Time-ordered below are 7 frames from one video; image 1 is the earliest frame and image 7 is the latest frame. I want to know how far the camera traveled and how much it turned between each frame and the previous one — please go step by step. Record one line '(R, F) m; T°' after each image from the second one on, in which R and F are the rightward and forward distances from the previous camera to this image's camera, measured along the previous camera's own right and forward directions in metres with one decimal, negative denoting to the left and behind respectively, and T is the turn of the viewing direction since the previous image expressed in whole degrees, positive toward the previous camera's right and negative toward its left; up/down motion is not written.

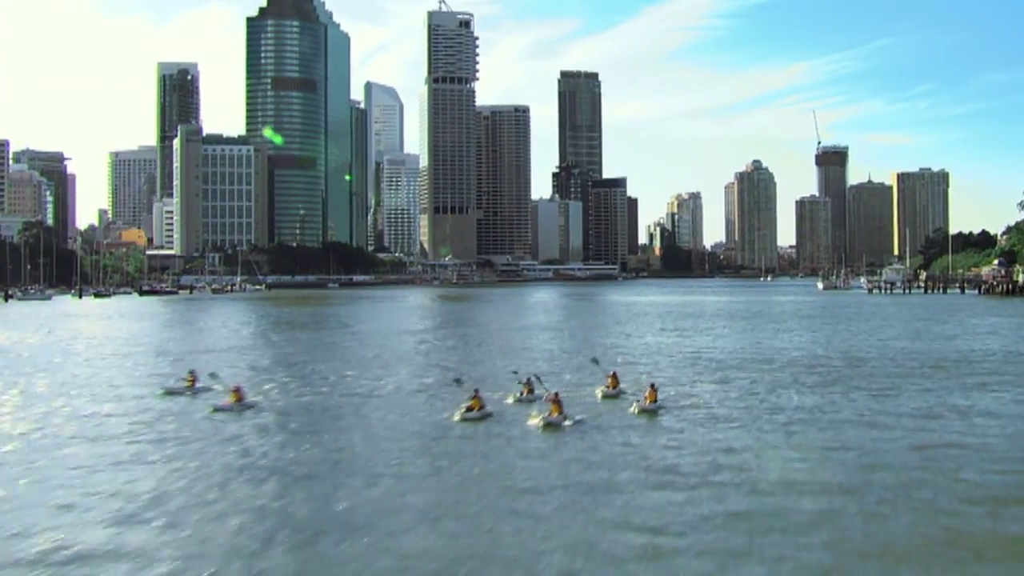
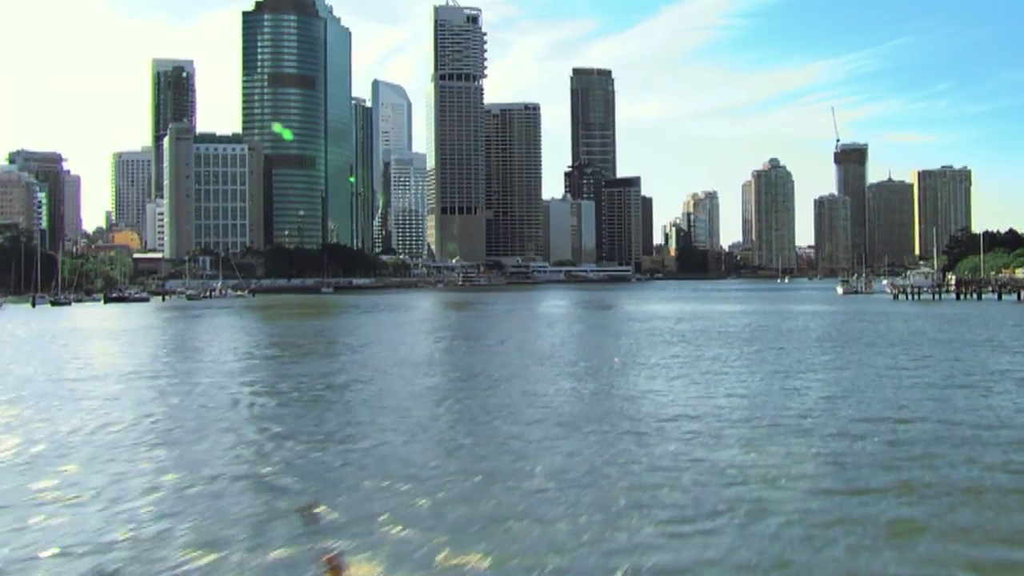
(+3.4, +11.0) m; -1°
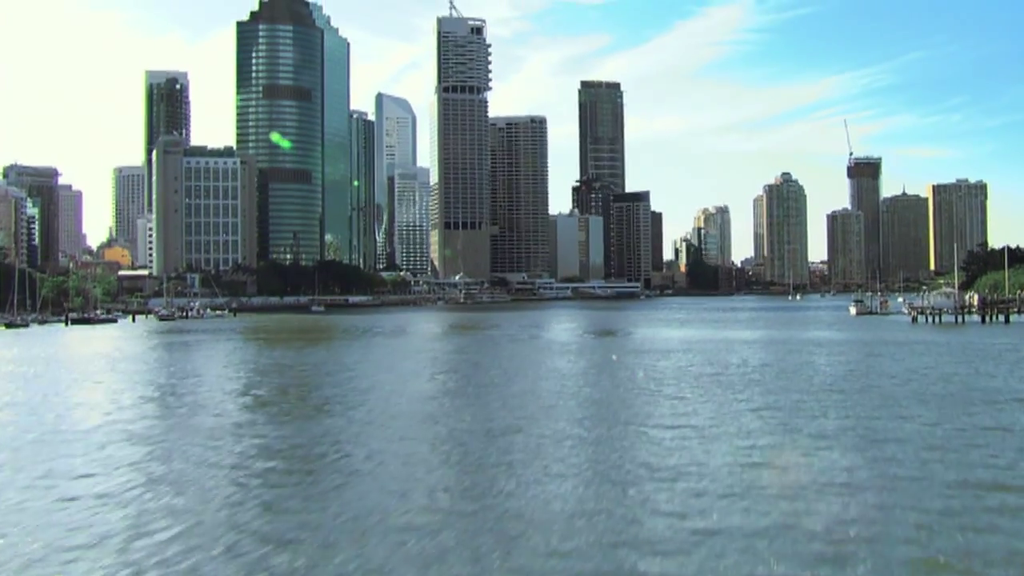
(+3.1, +9.0) m; -1°
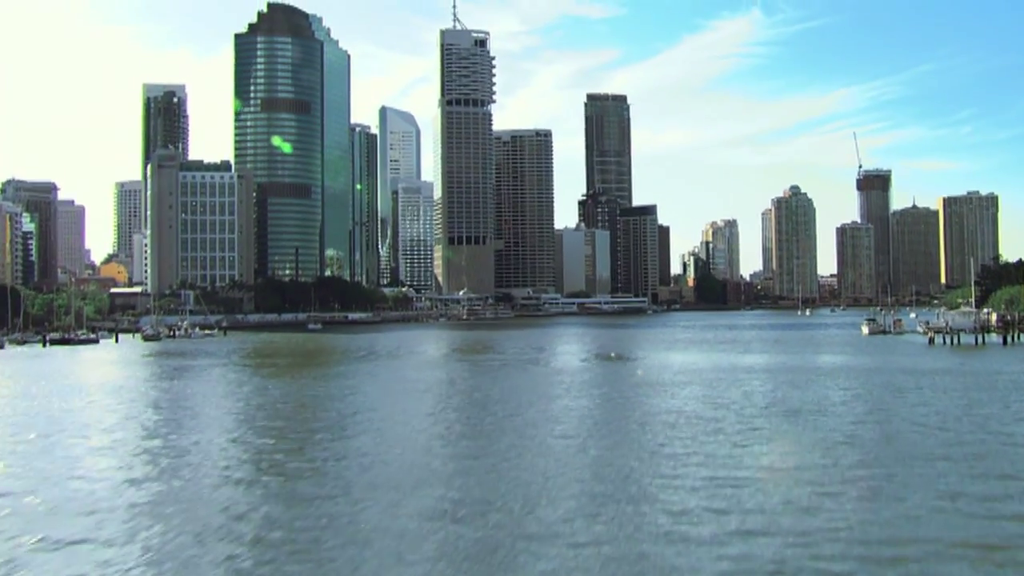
(+1.6, +5.6) m; -1°
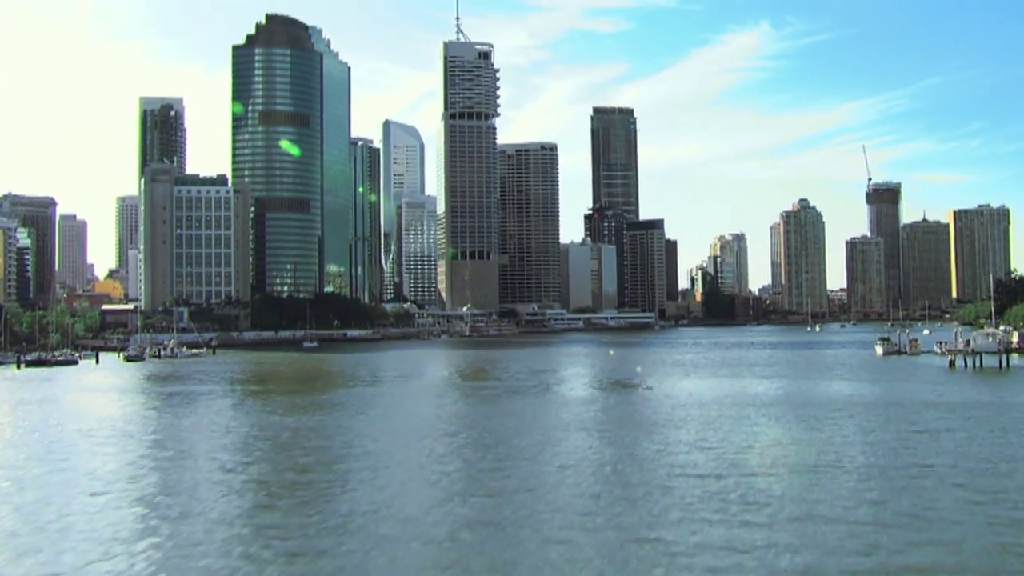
(+1.5, +5.9) m; 0°
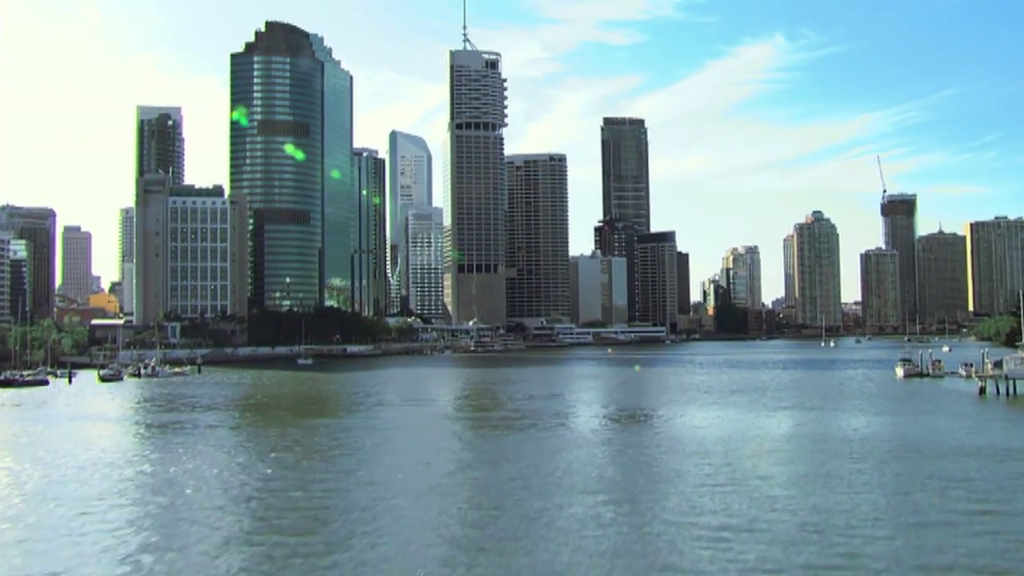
(+2.1, +7.6) m; -1°
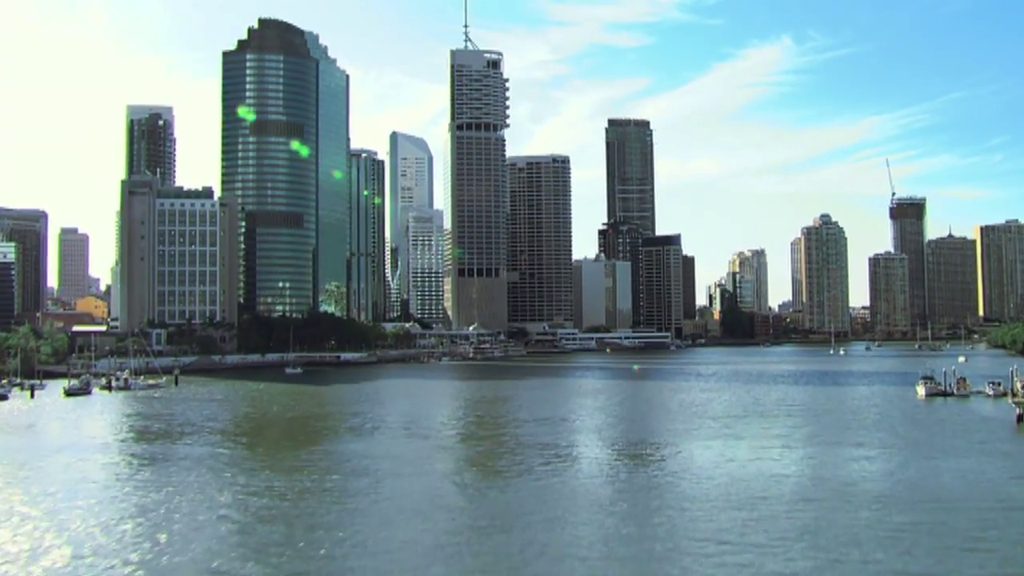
(+1.6, +8.2) m; 0°
